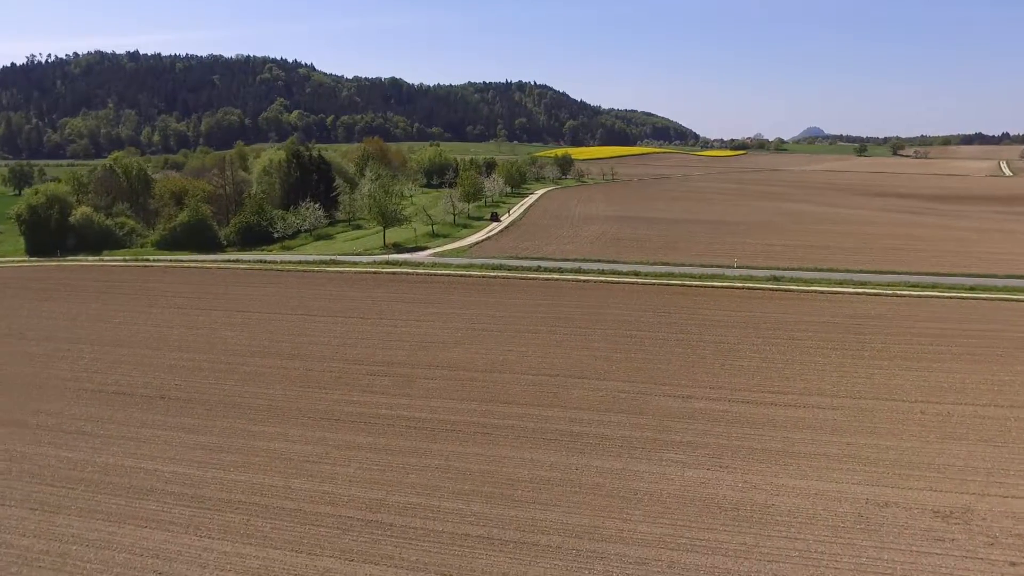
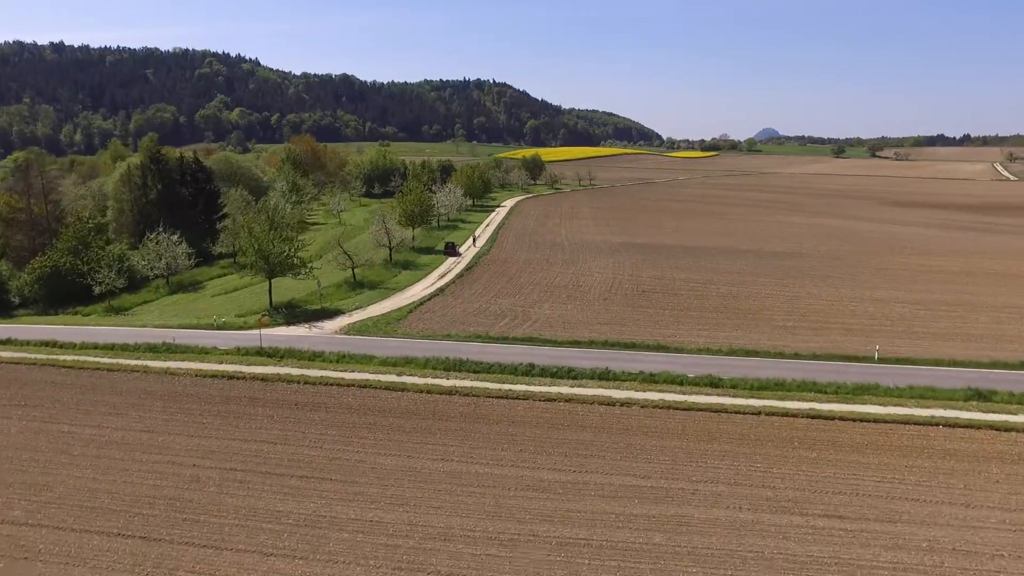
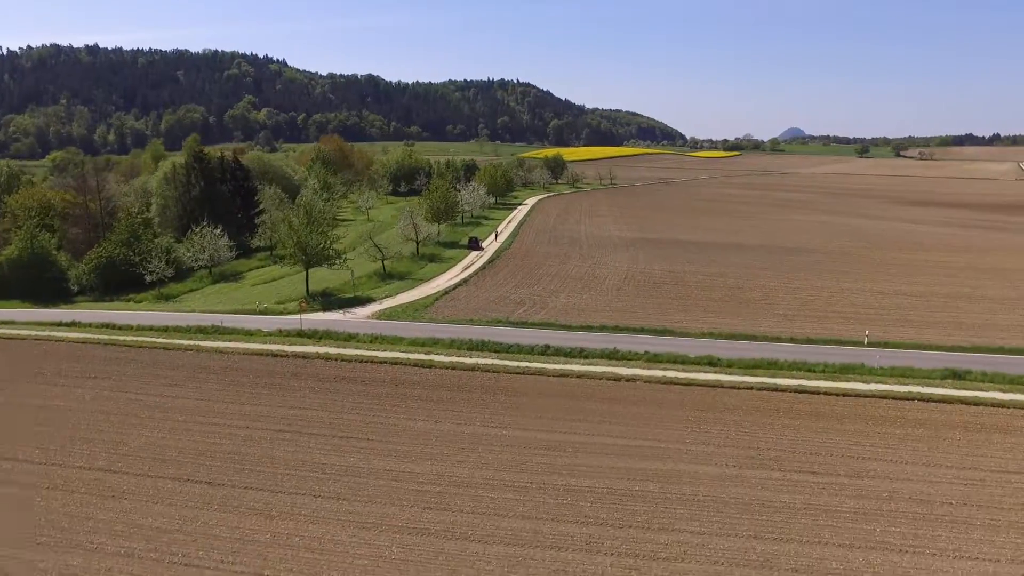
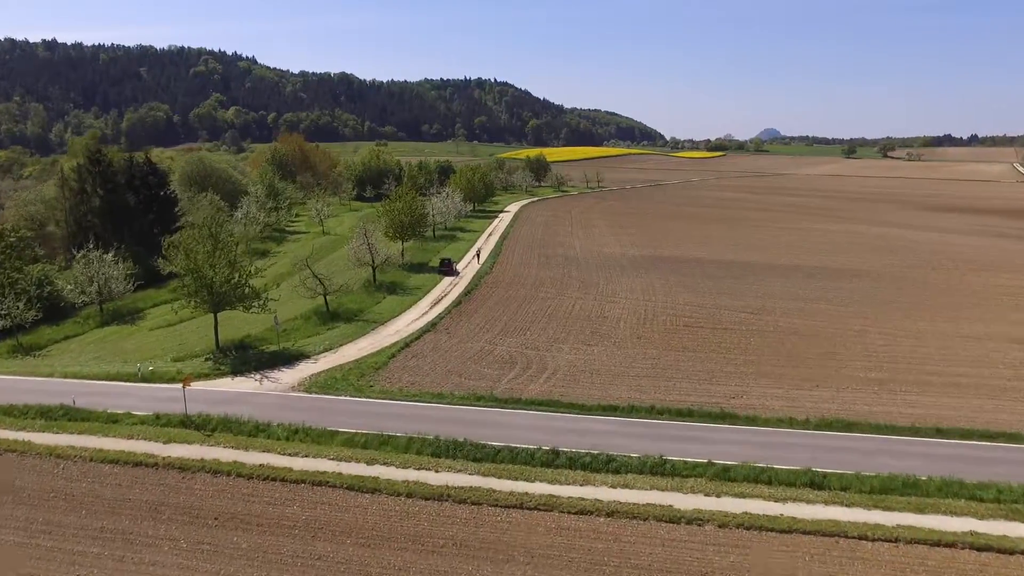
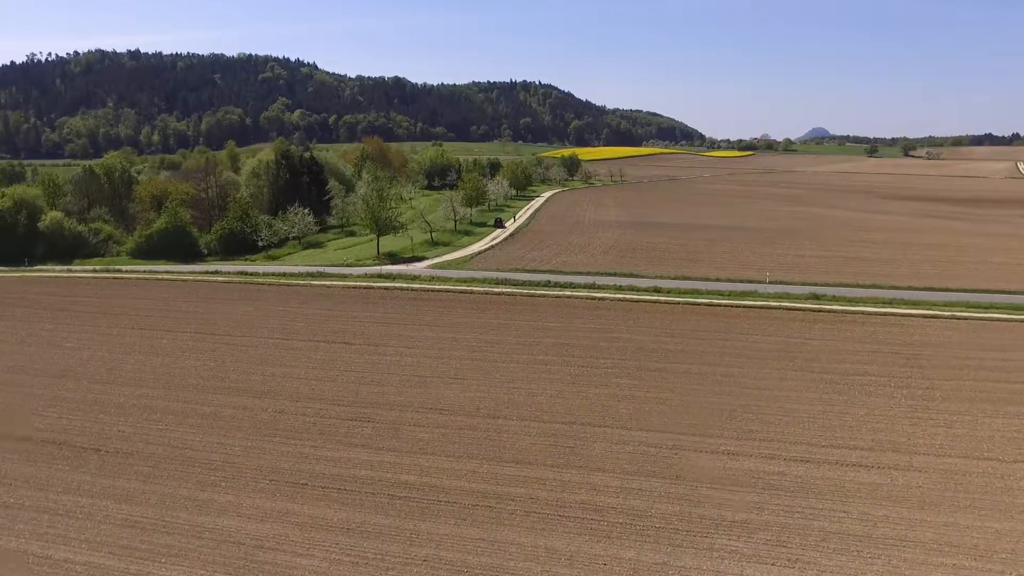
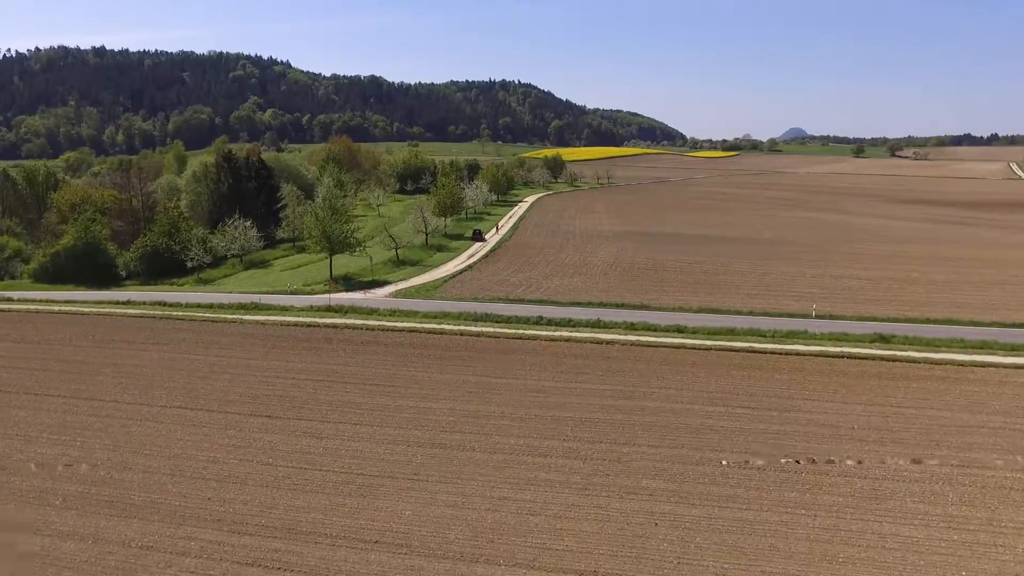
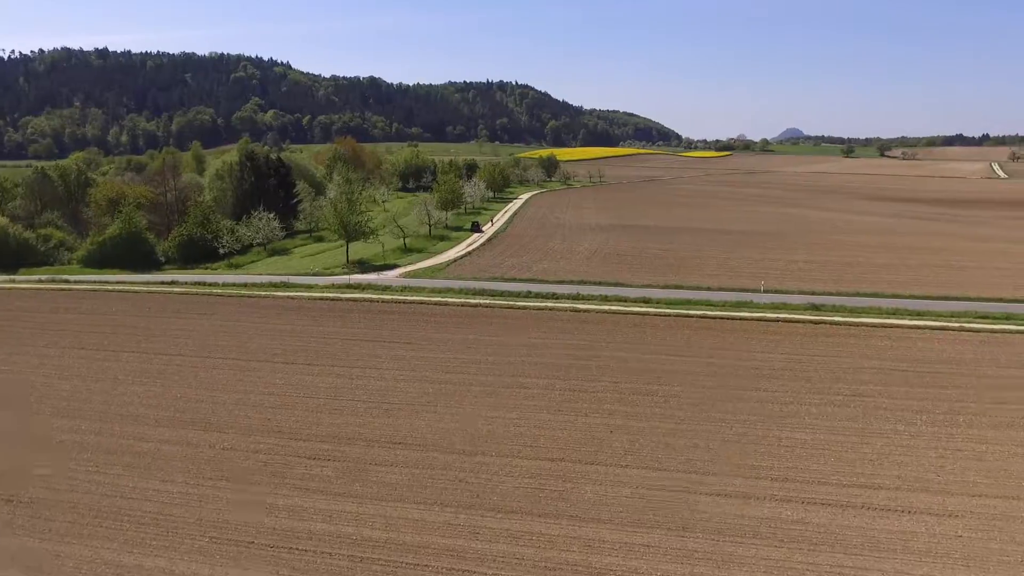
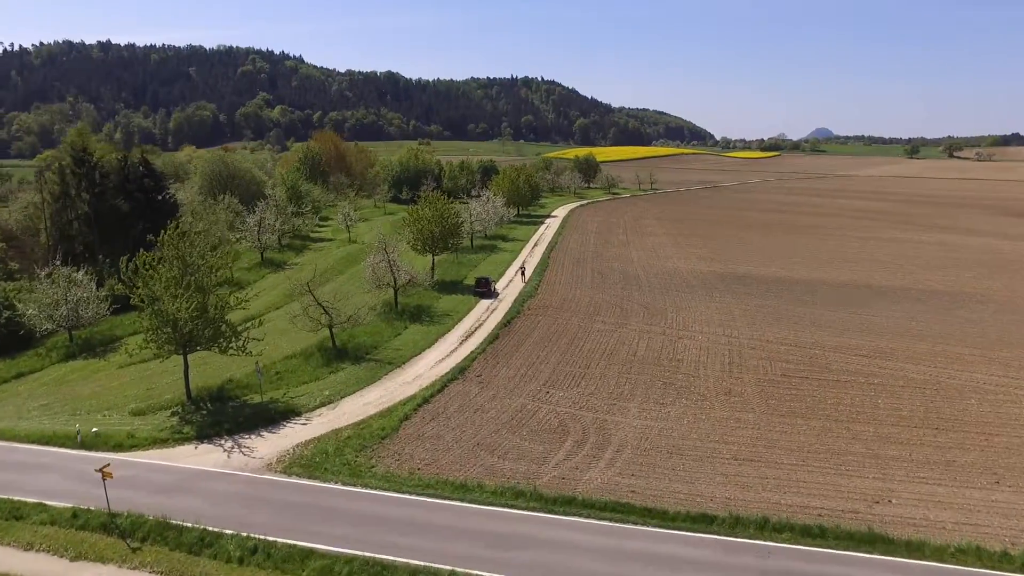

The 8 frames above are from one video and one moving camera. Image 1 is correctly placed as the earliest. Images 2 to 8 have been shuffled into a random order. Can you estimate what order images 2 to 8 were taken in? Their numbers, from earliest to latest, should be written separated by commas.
5, 7, 6, 3, 2, 4, 8
